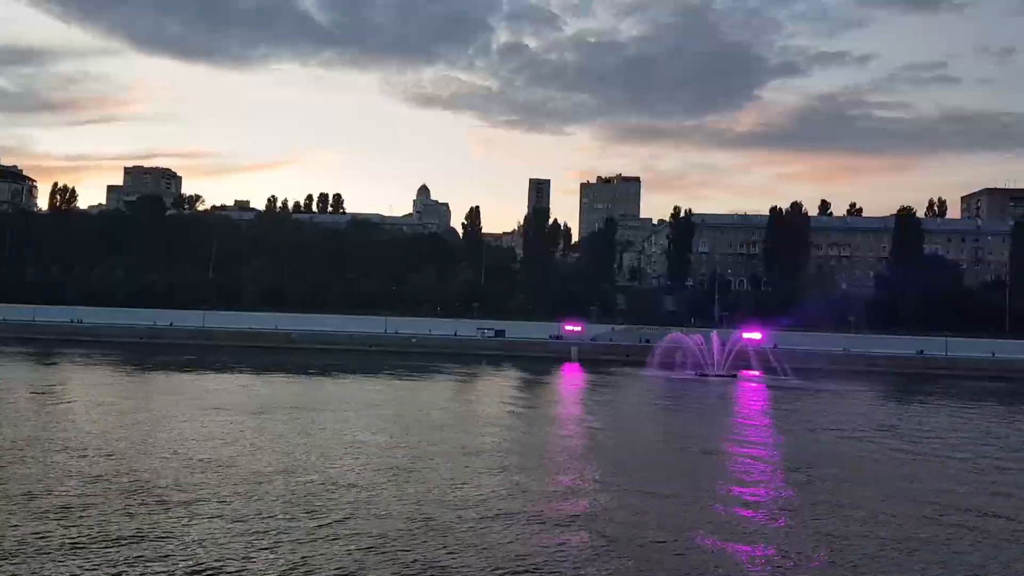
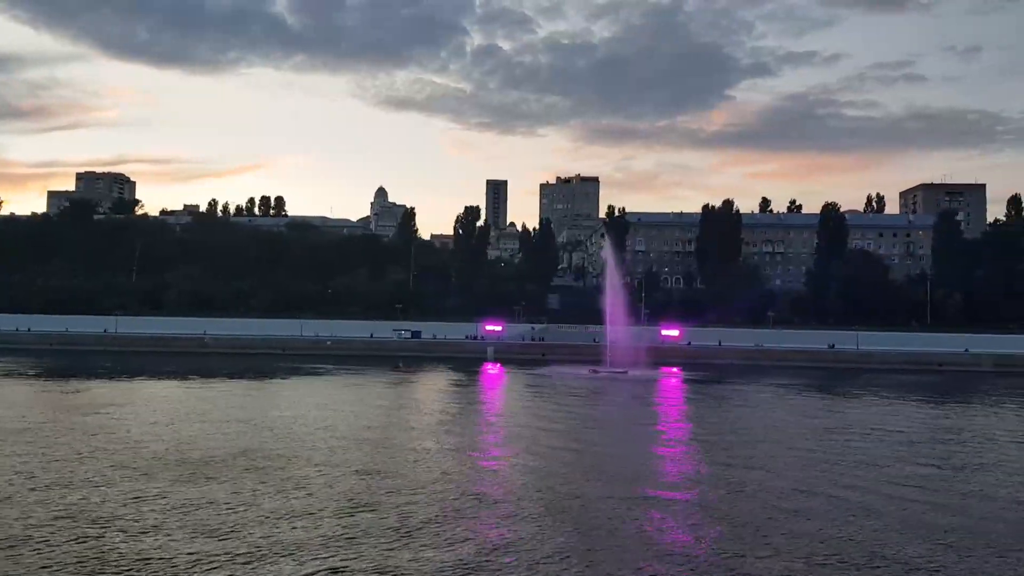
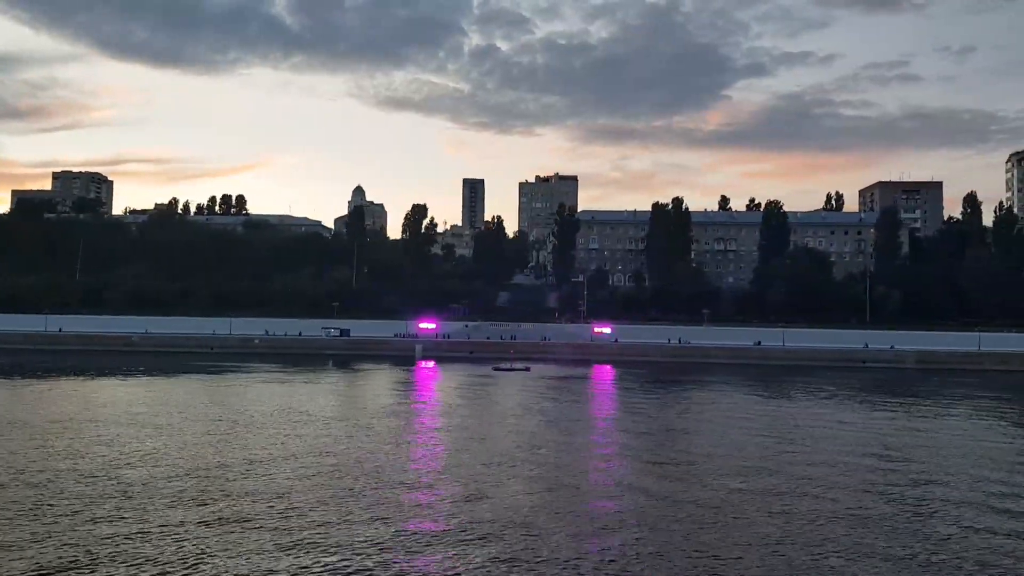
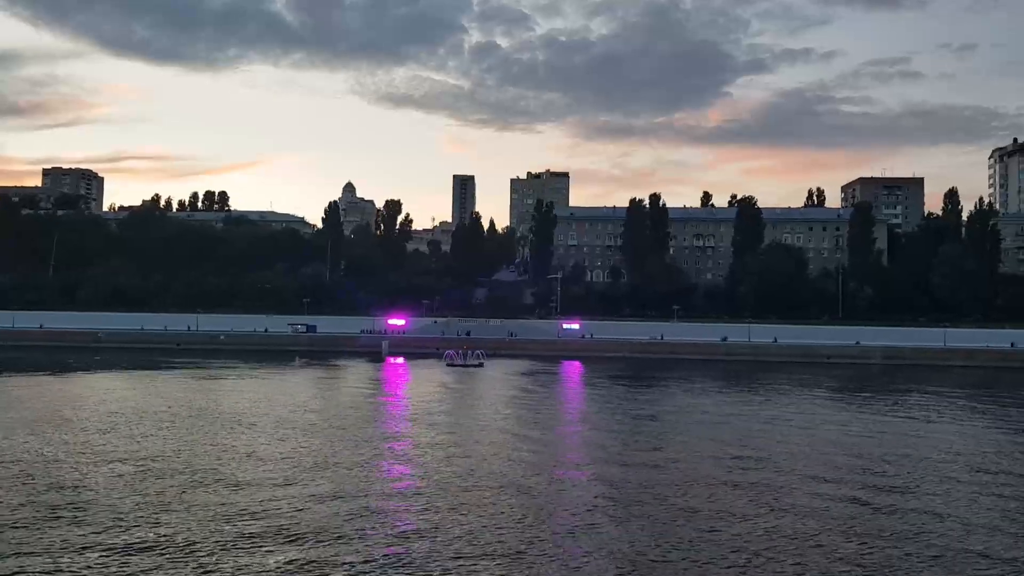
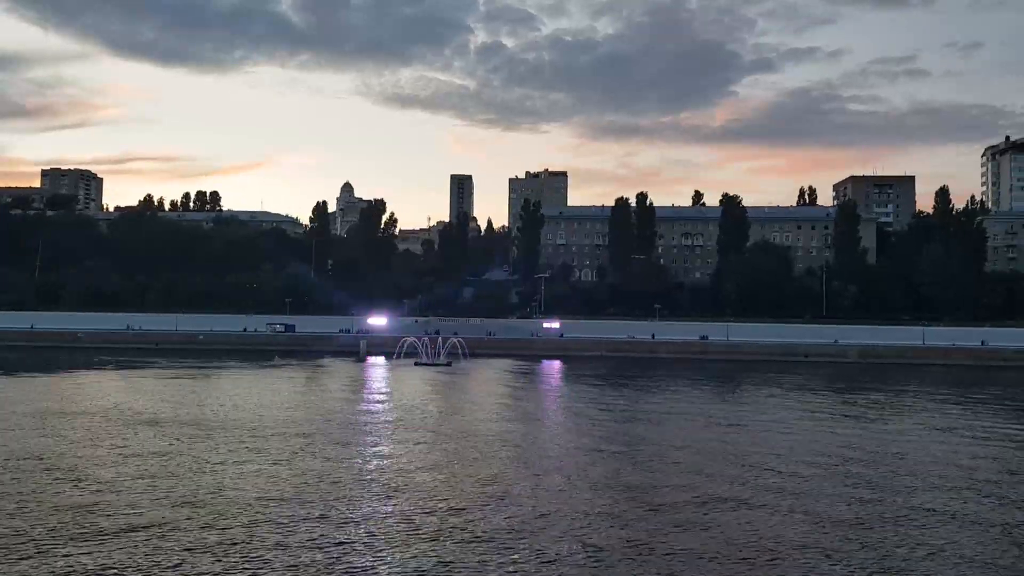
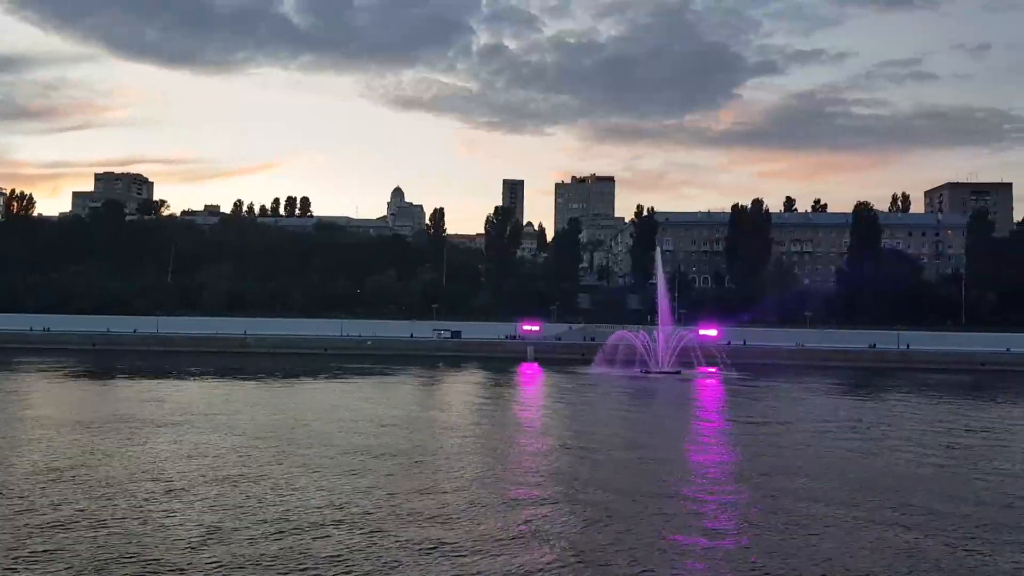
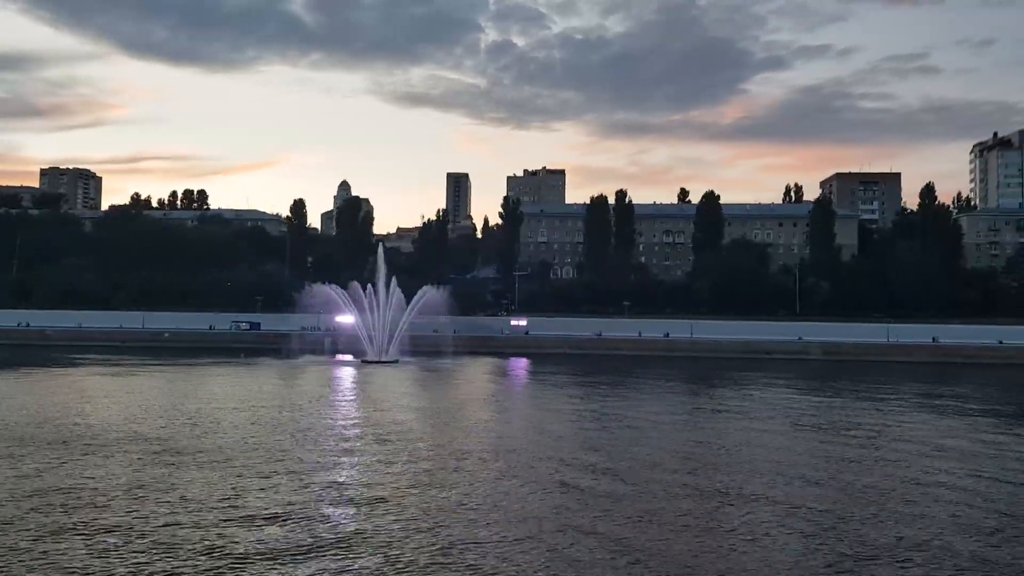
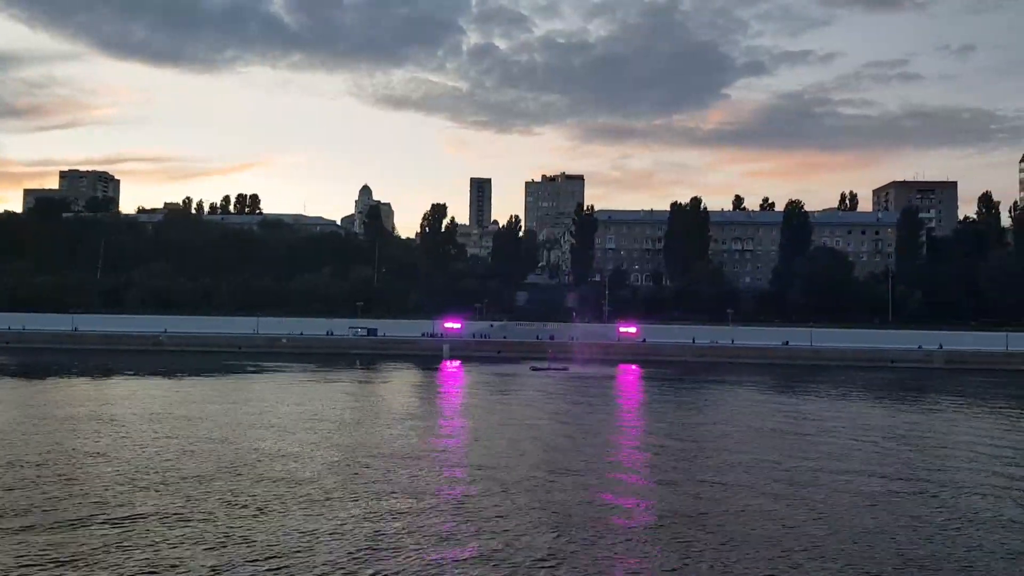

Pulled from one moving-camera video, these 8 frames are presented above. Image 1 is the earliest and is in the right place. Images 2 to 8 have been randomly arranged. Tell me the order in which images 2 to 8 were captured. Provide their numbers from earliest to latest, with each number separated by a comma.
6, 2, 8, 3, 4, 5, 7
